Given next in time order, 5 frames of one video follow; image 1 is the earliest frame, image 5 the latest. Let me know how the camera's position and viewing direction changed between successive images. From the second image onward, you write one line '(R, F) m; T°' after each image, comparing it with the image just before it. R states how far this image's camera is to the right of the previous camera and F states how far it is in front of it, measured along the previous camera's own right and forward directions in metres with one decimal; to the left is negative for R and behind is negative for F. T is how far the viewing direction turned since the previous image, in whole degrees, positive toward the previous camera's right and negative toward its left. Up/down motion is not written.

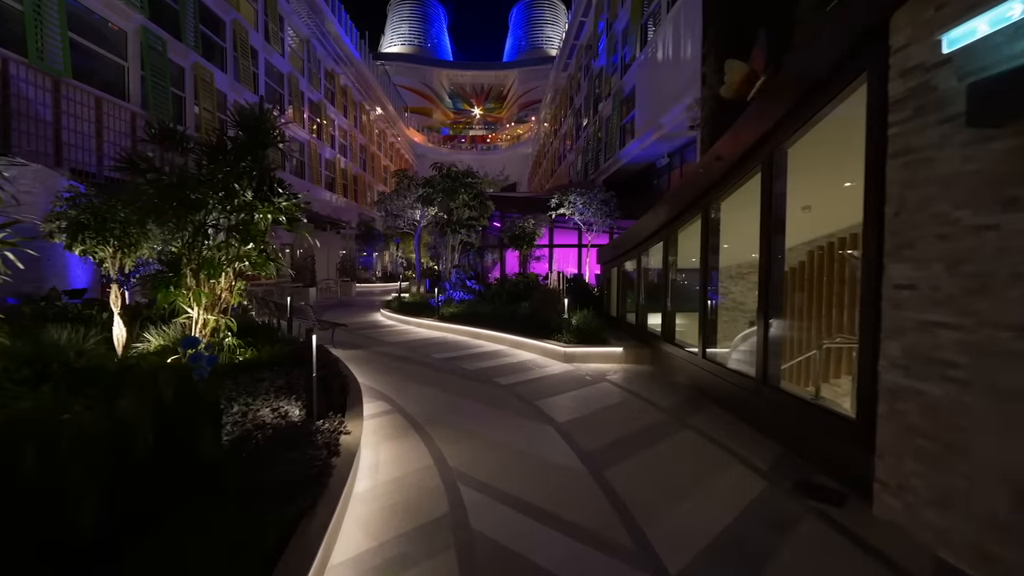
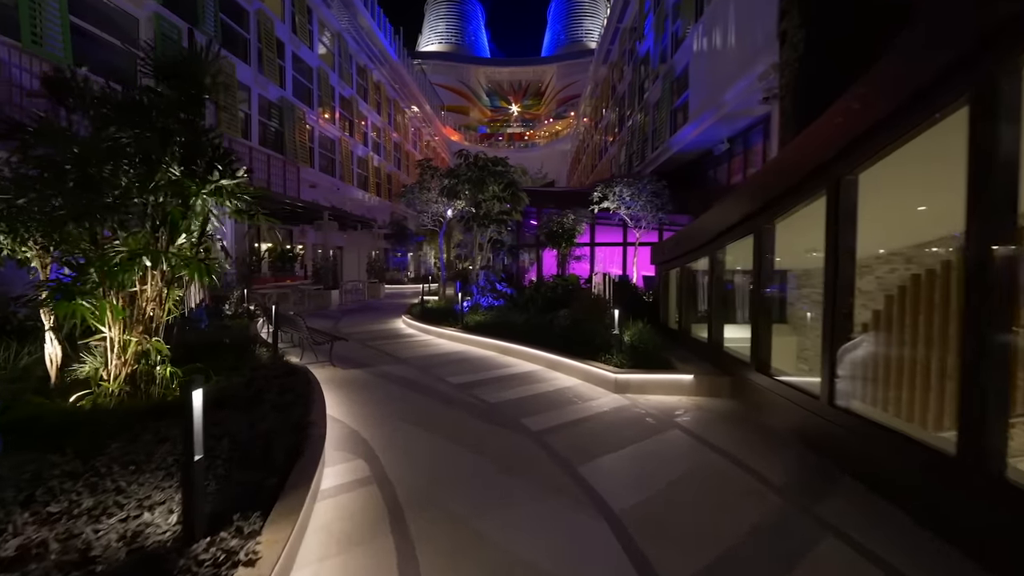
(0.0, +1.8) m; -4°
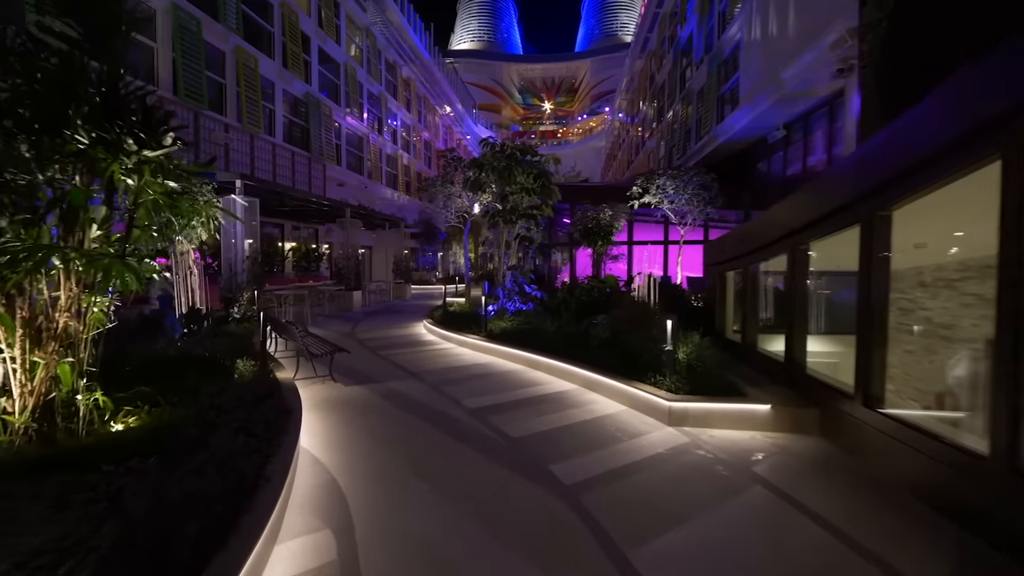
(0.0, +1.2) m; -4°
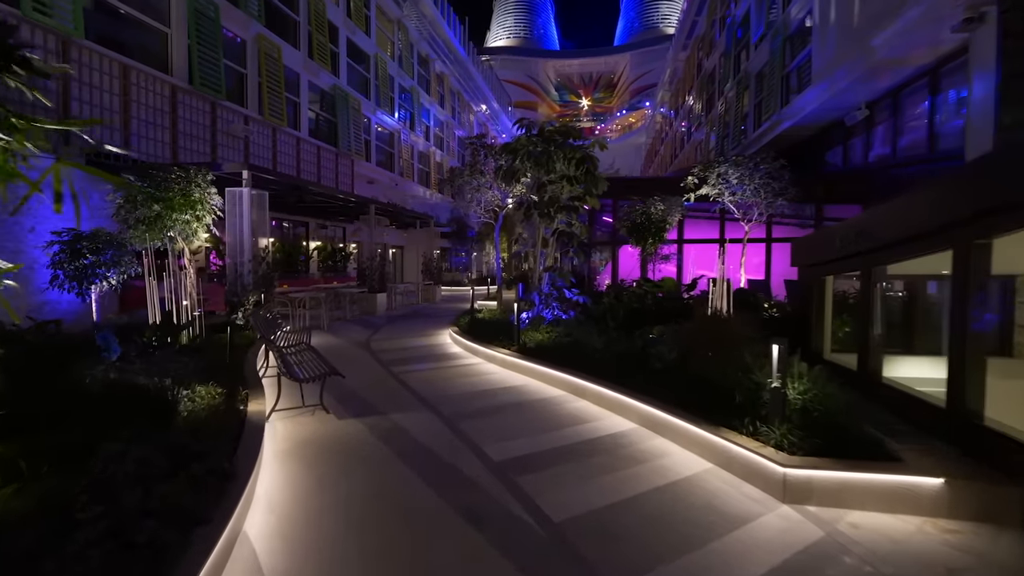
(0.0, +1.5) m; -4°
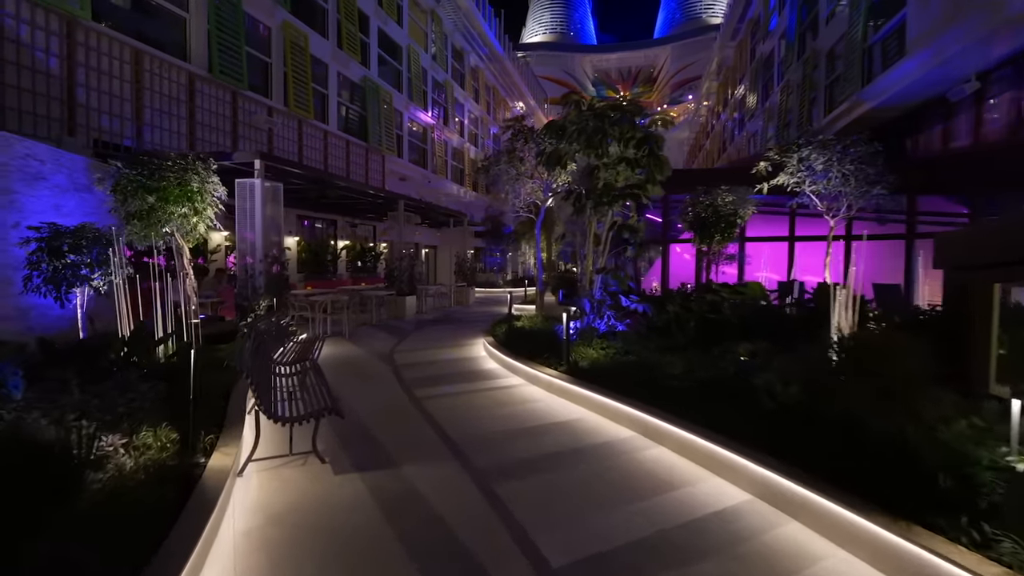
(-0.2, +1.4) m; -4°
